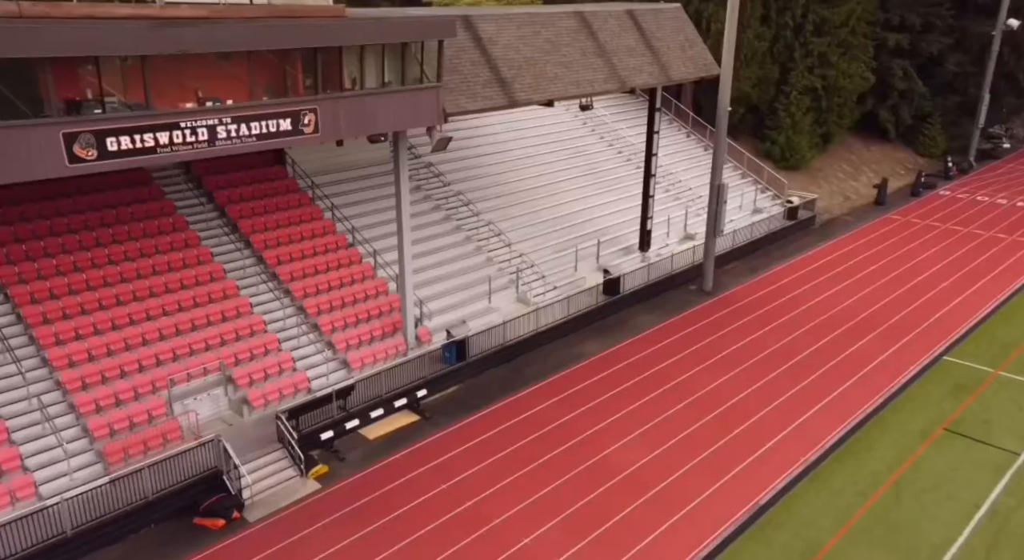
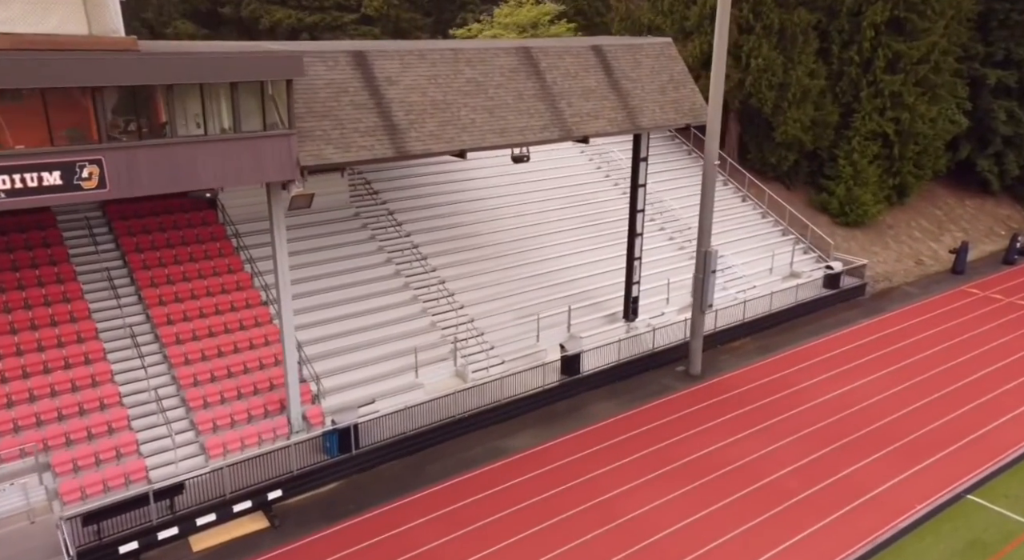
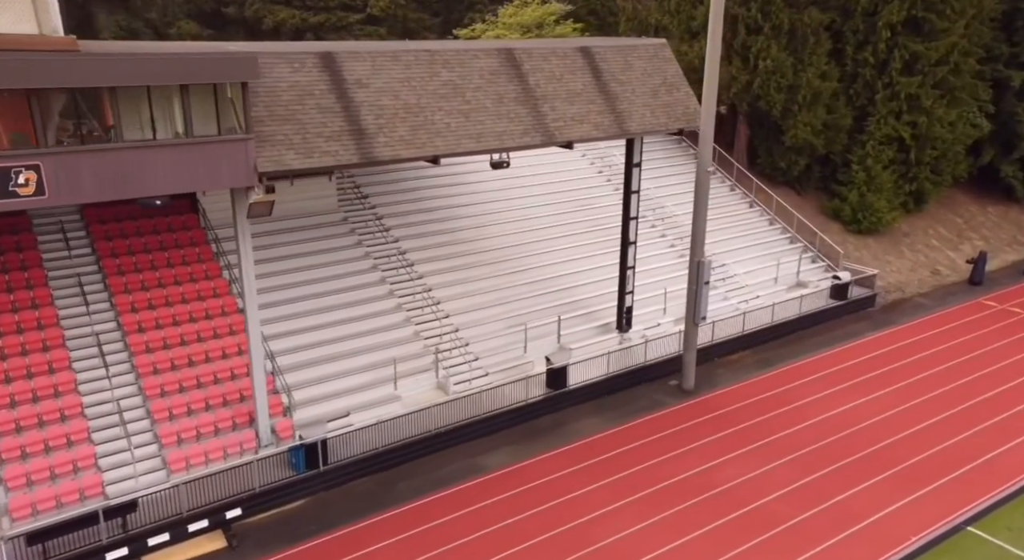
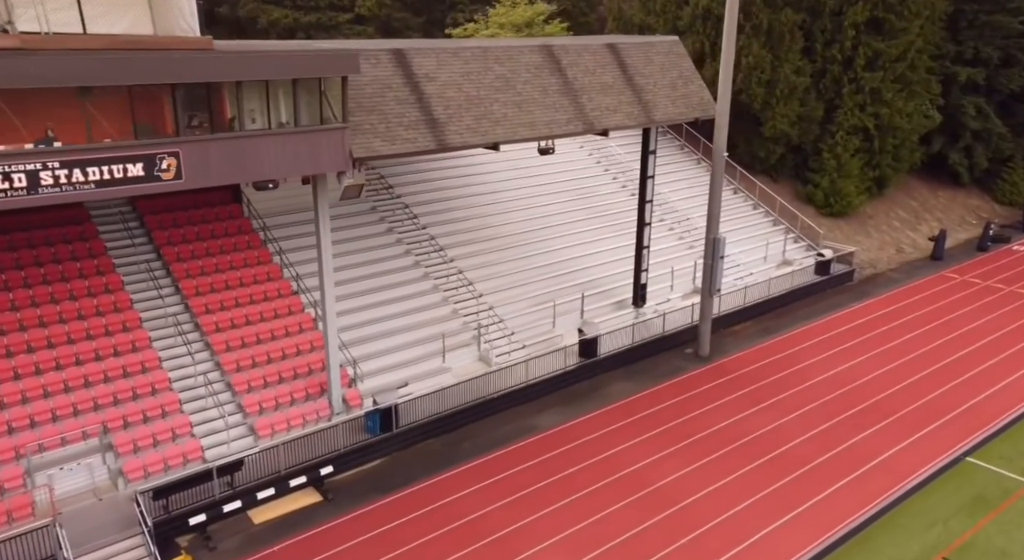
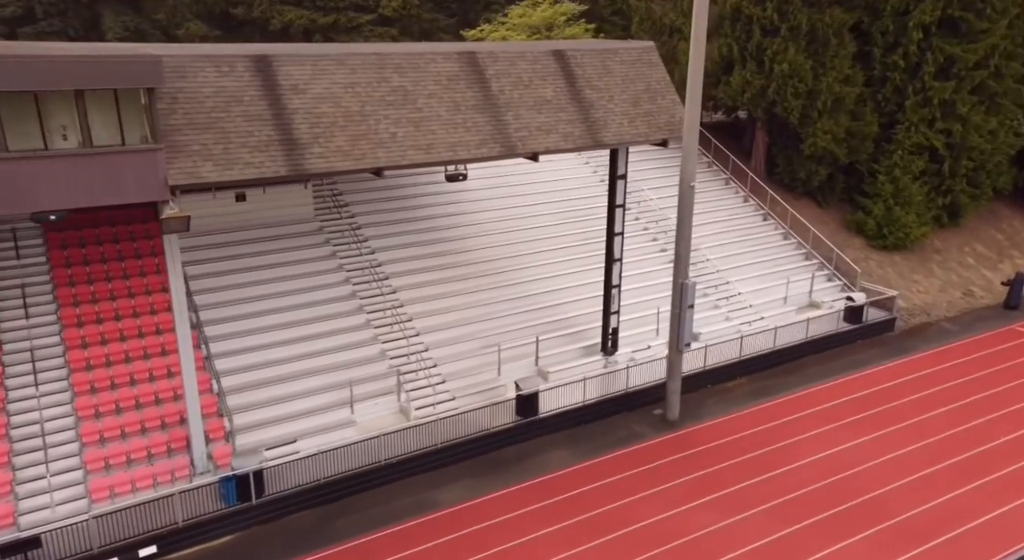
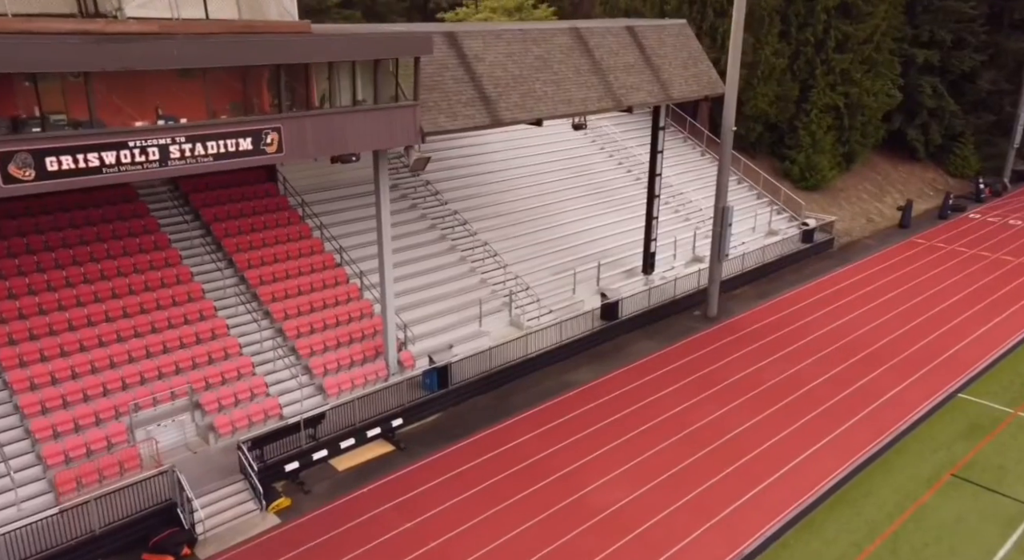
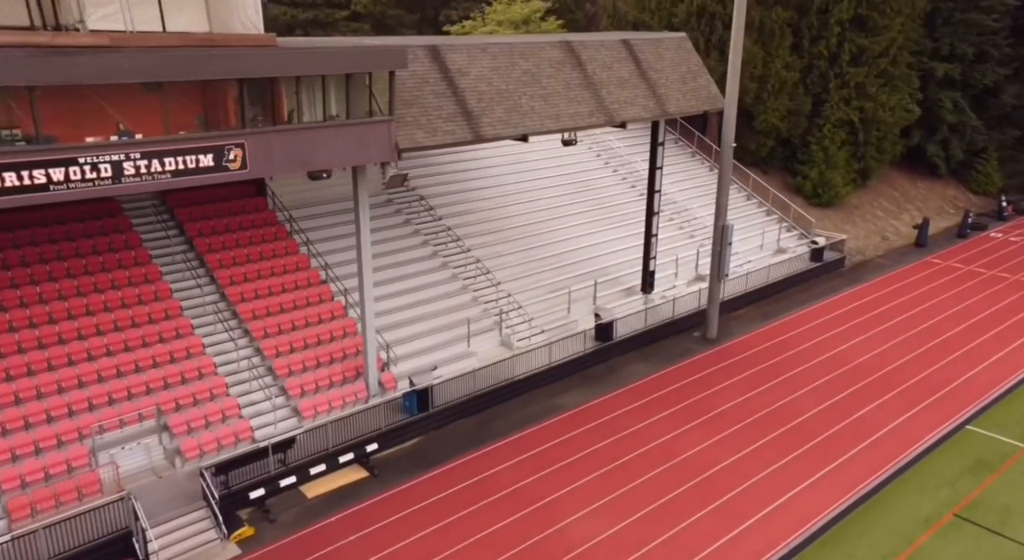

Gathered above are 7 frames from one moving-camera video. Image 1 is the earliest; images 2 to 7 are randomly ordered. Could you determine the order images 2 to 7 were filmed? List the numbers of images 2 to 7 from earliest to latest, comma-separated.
6, 7, 4, 2, 3, 5
